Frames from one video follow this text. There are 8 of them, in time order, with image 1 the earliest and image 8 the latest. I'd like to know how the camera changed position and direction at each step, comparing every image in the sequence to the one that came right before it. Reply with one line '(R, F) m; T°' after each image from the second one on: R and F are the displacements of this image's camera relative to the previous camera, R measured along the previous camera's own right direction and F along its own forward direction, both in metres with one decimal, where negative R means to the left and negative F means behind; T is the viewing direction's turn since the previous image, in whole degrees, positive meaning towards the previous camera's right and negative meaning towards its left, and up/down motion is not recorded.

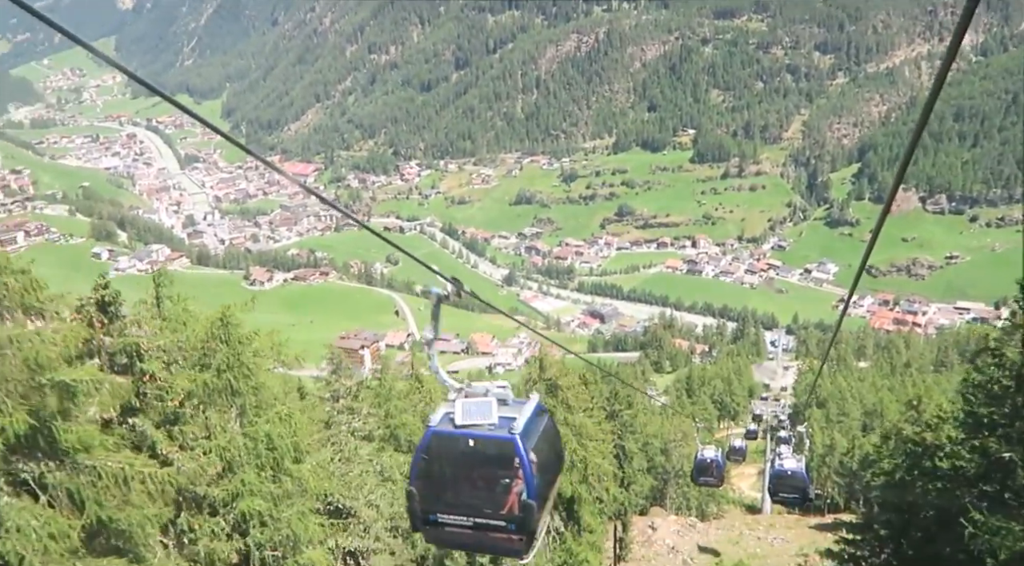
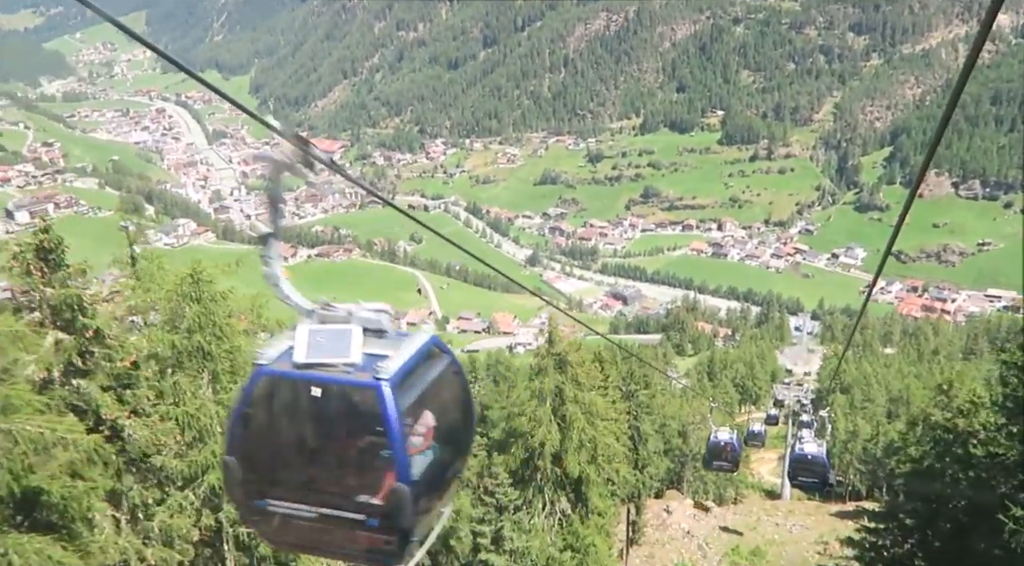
(+0.1, +0.3) m; -2°
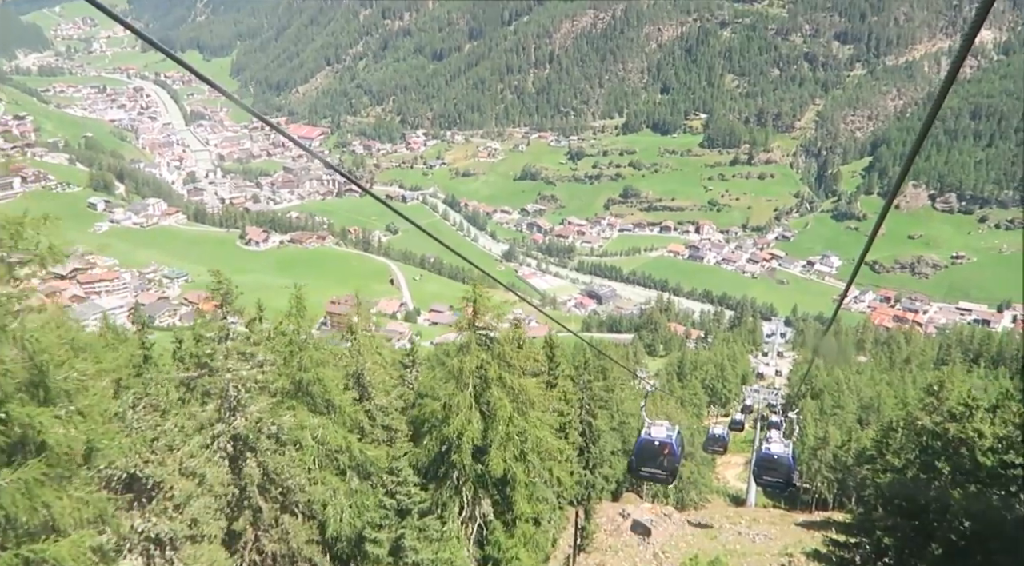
(+0.4, +1.0) m; +2°
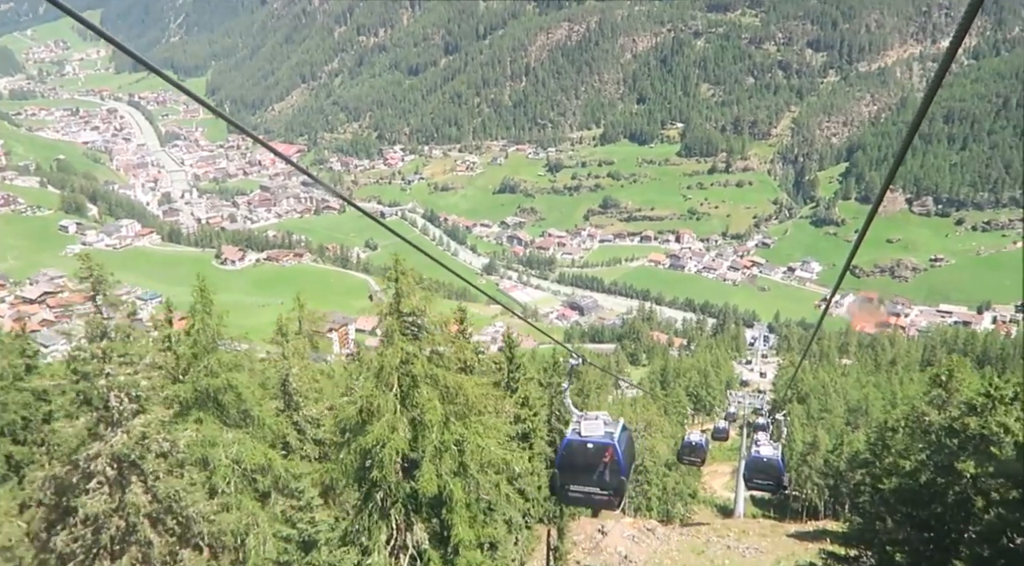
(+0.3, +0.9) m; +1°
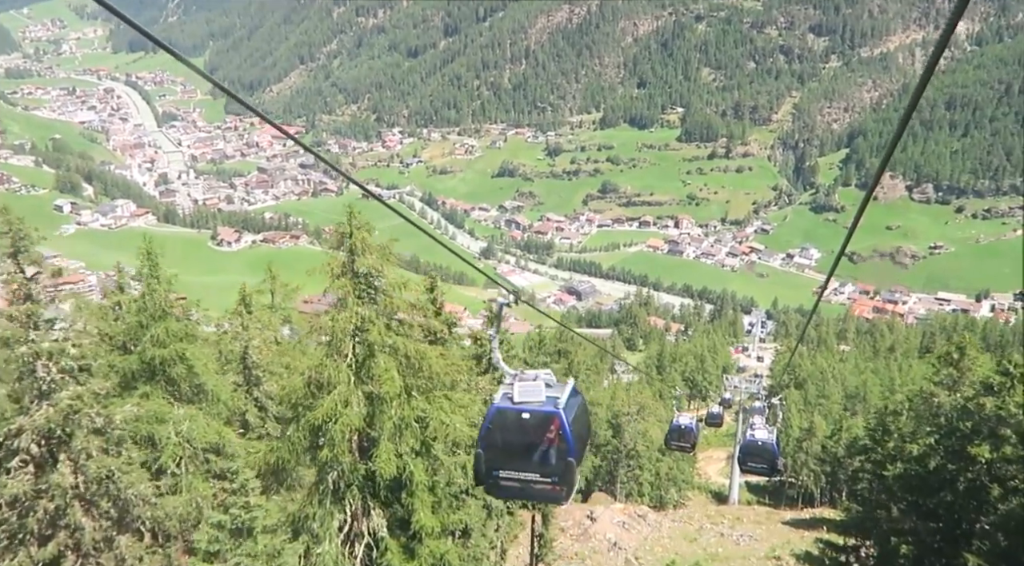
(+0.1, +0.5) m; 0°
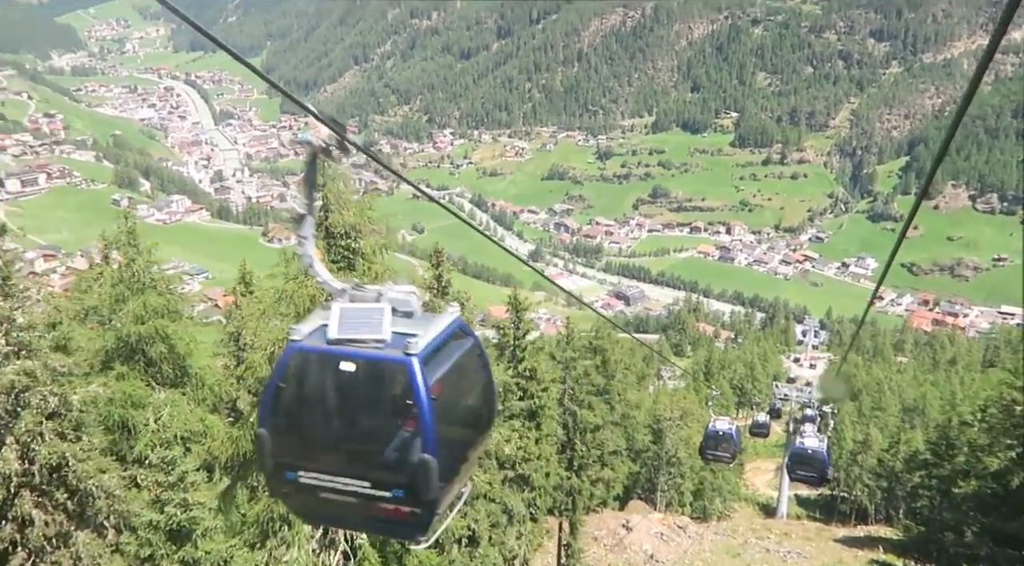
(+0.2, +0.6) m; -3°
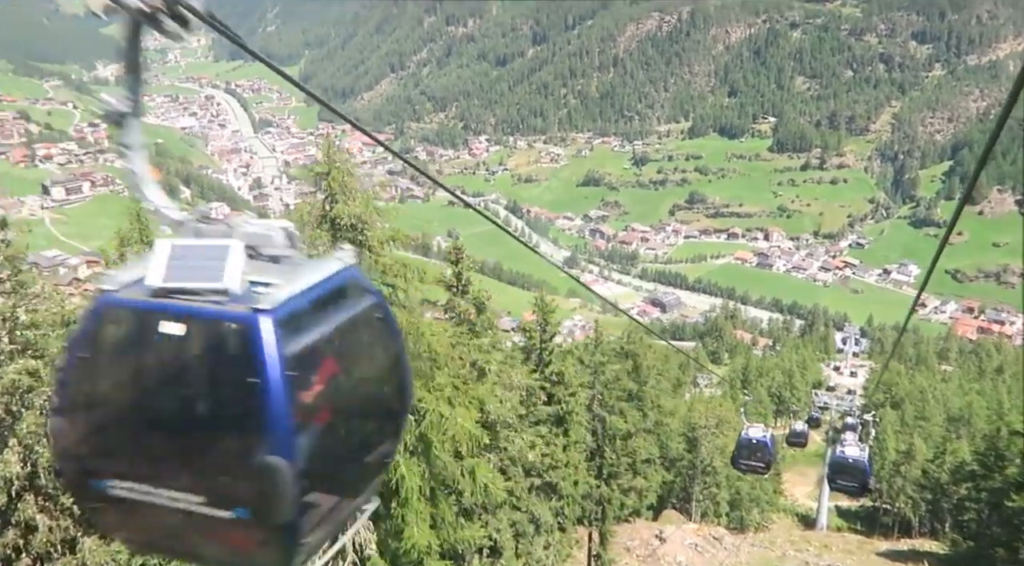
(+0.1, +0.2) m; -2°
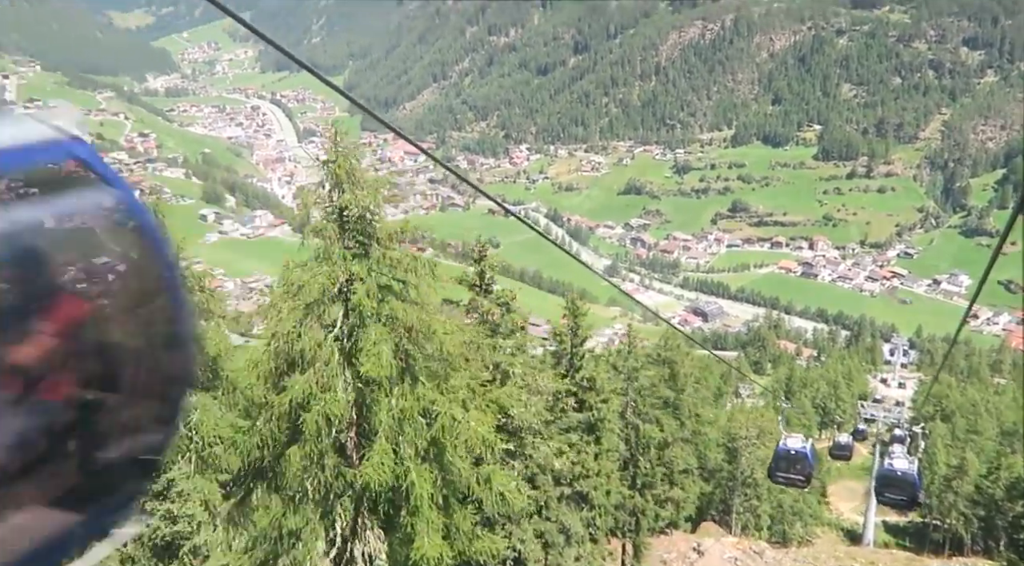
(+0.1, +0.2) m; -3°
